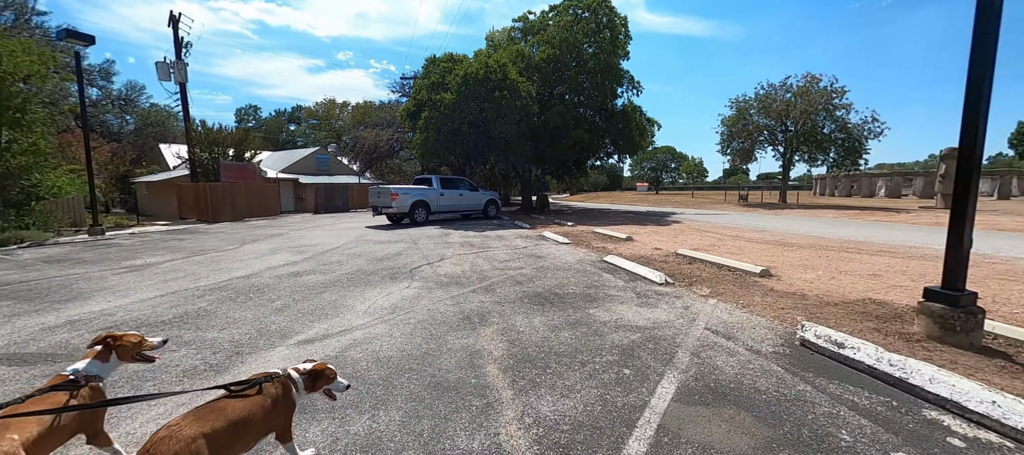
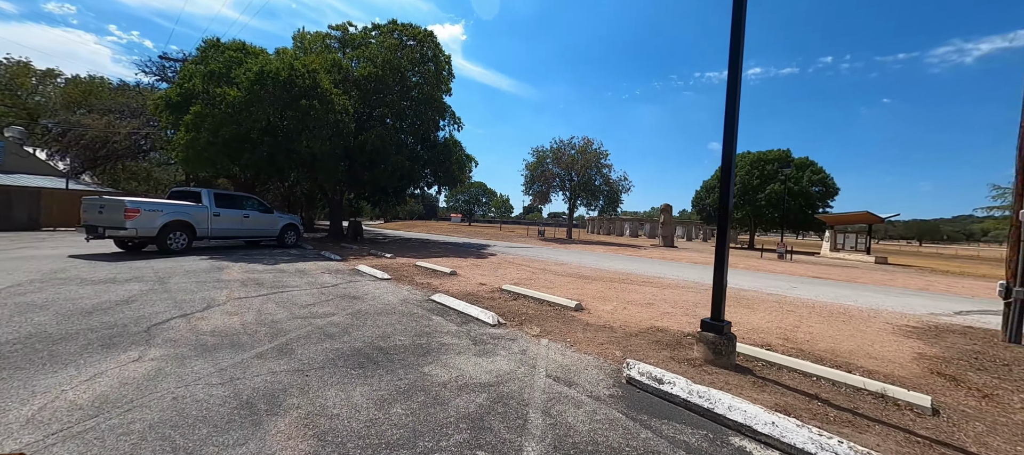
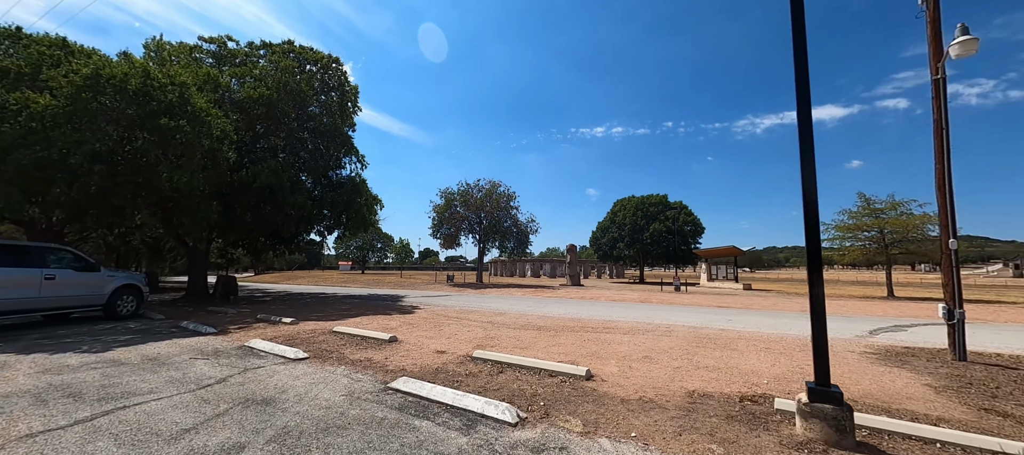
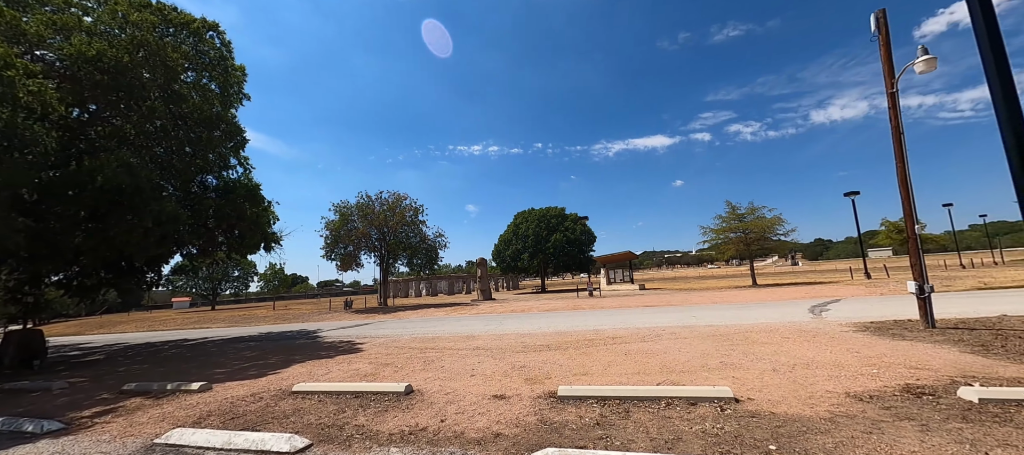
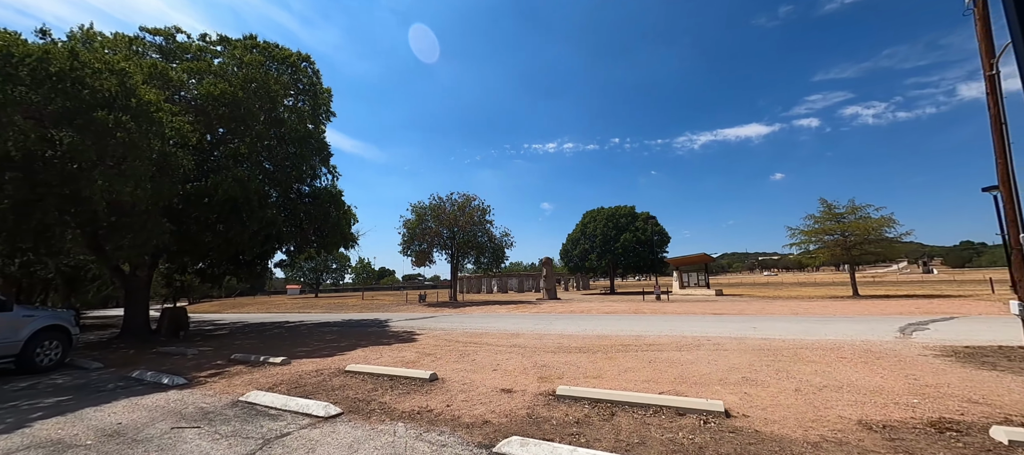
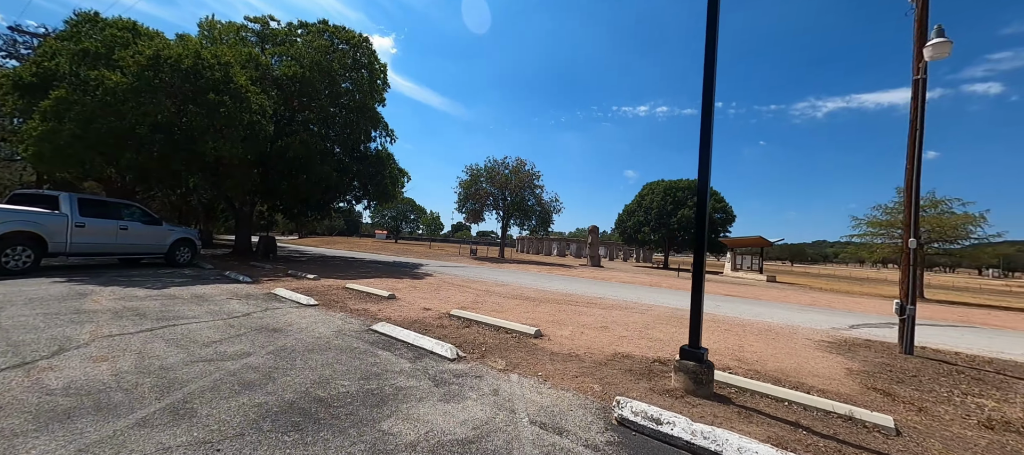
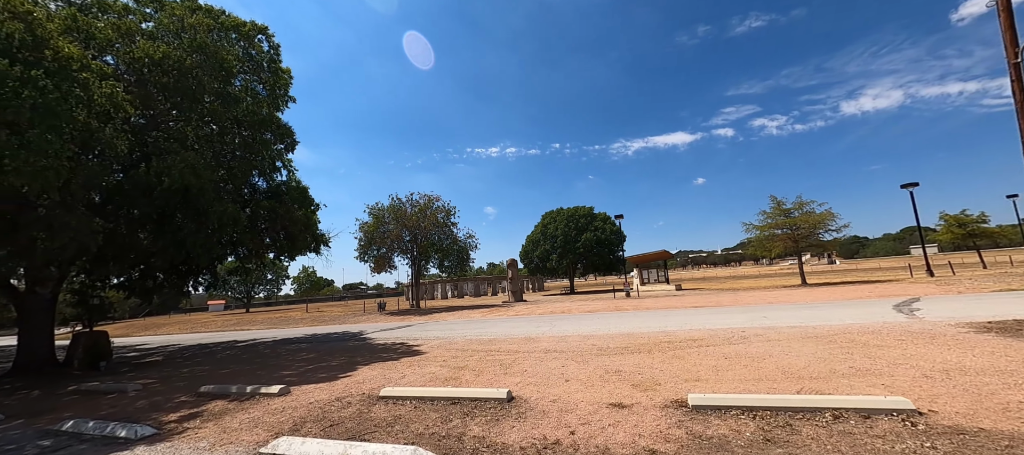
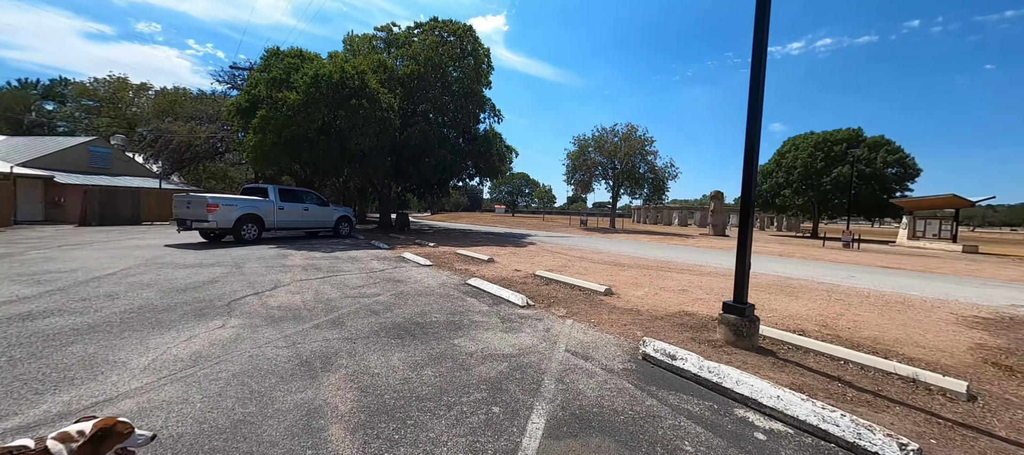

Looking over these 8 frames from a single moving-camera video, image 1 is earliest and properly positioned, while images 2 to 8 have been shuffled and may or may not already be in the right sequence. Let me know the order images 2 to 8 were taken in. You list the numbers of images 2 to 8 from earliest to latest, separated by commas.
8, 2, 6, 3, 5, 4, 7
